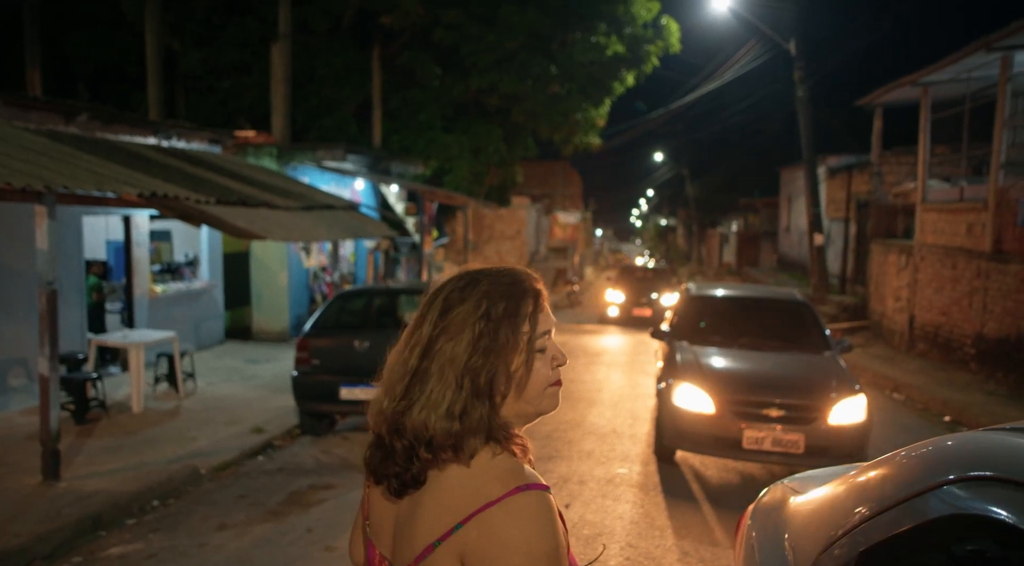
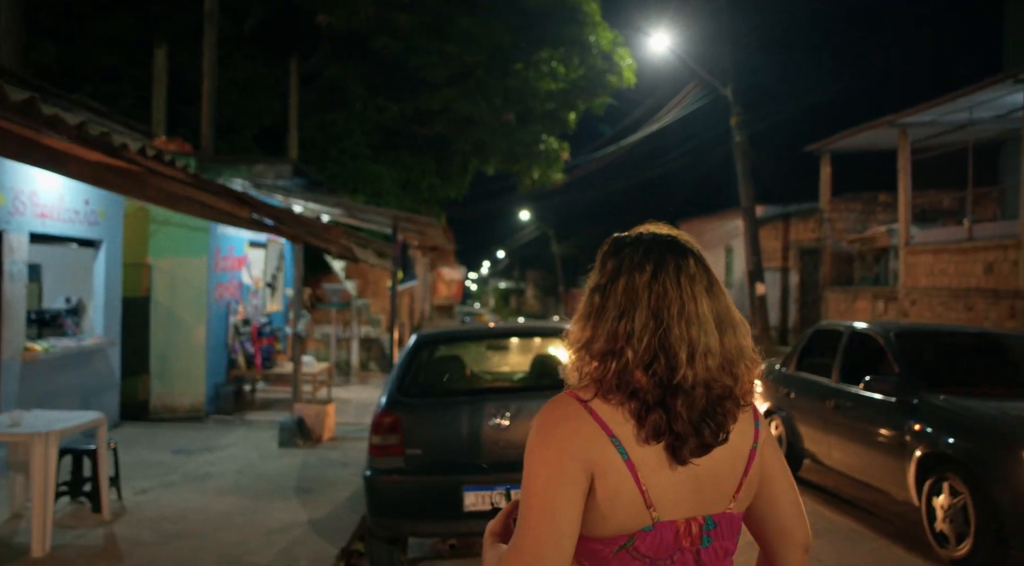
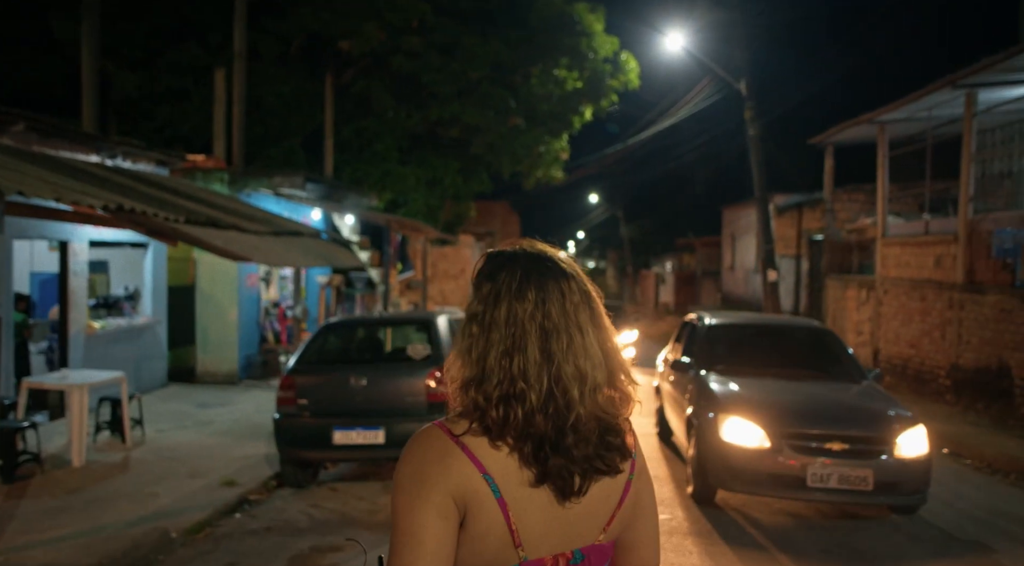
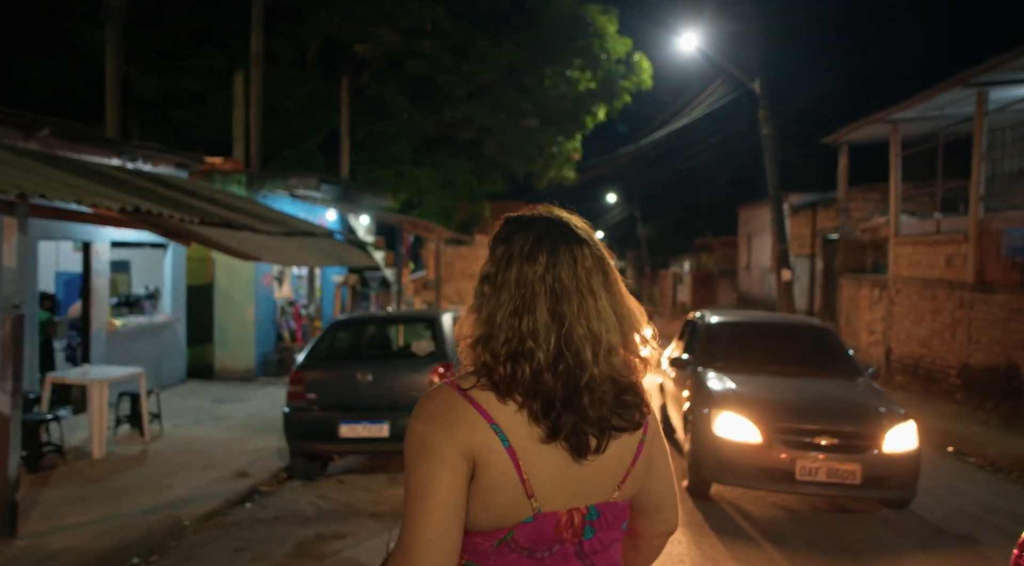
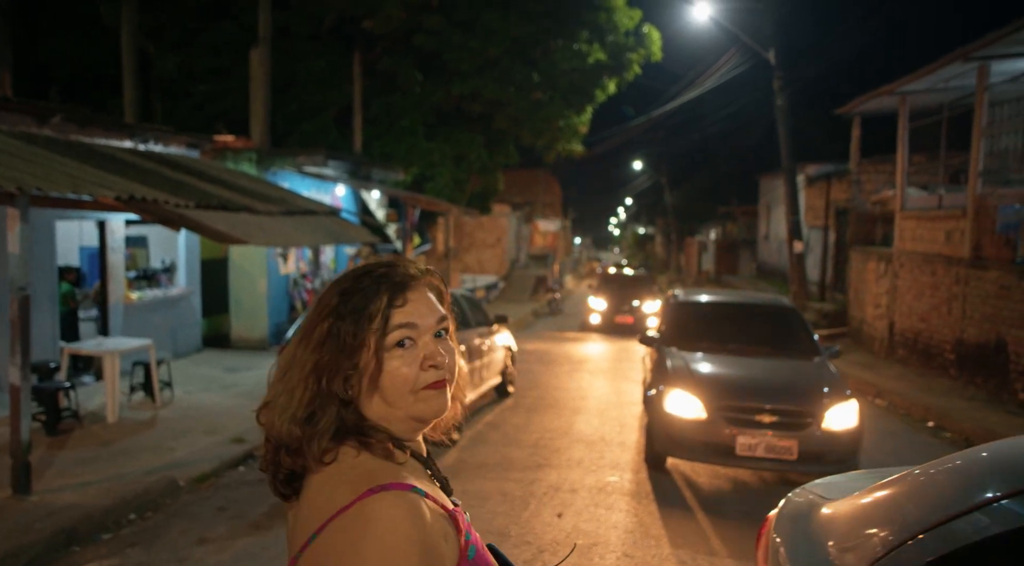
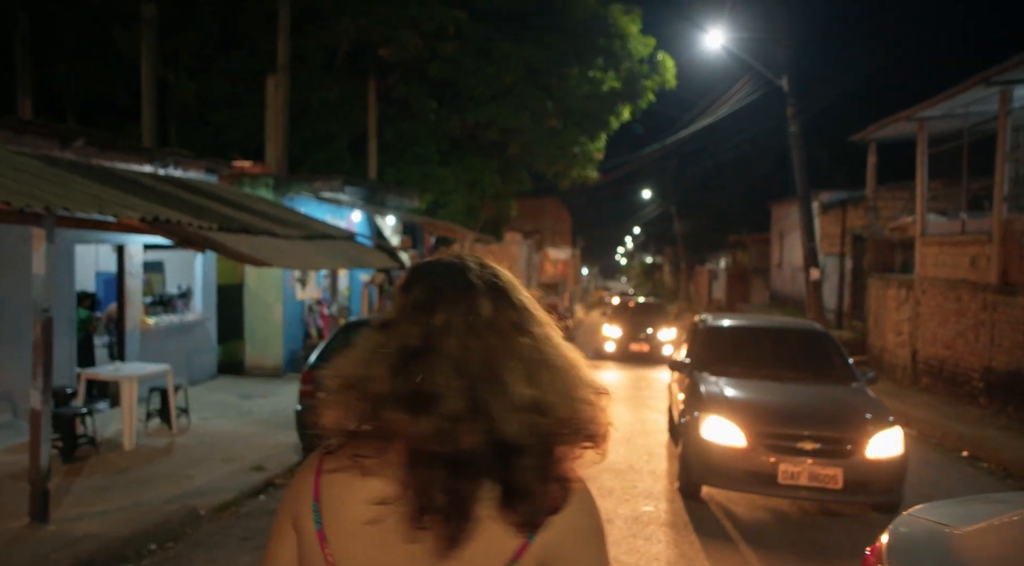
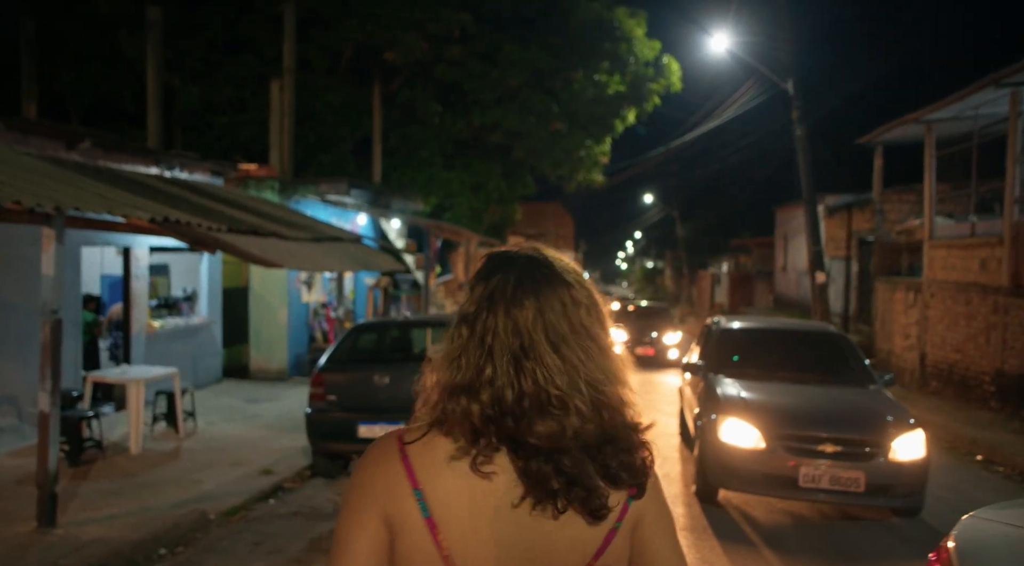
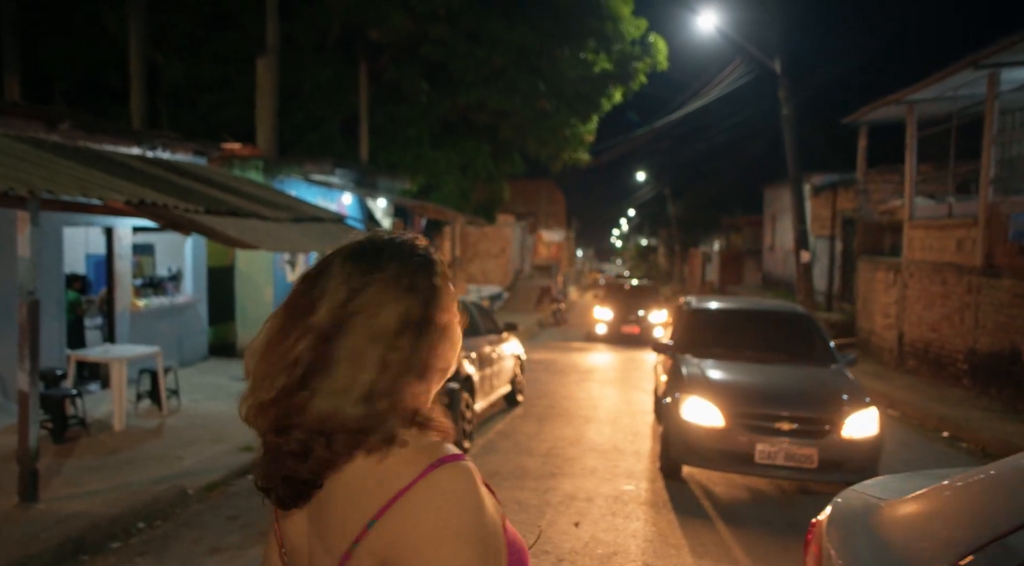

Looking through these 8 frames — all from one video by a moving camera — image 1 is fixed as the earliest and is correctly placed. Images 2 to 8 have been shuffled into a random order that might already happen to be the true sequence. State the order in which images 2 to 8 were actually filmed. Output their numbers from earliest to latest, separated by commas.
5, 8, 6, 7, 4, 3, 2
